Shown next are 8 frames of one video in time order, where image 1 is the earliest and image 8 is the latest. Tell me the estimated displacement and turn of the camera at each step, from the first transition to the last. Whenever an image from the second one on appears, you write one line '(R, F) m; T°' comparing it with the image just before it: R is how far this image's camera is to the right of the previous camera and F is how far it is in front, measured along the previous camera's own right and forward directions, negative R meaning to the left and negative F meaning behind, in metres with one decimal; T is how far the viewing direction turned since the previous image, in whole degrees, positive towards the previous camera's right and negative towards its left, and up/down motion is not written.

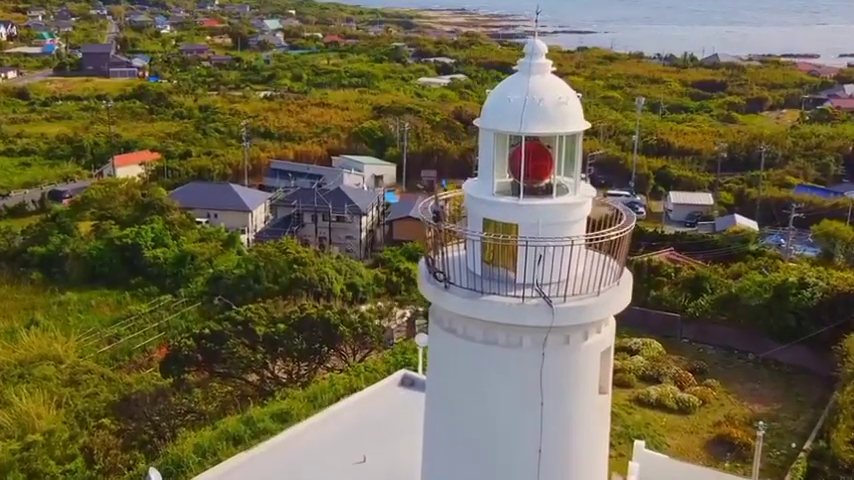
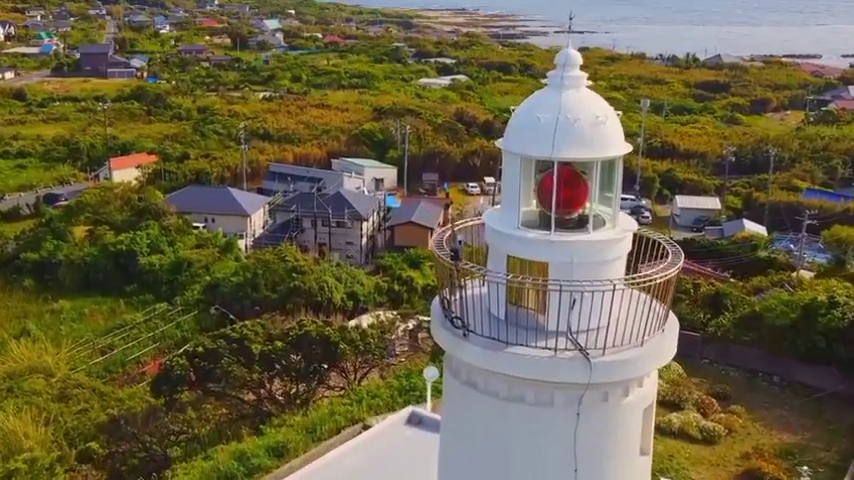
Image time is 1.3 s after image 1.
(-0.1, +0.5) m; 0°
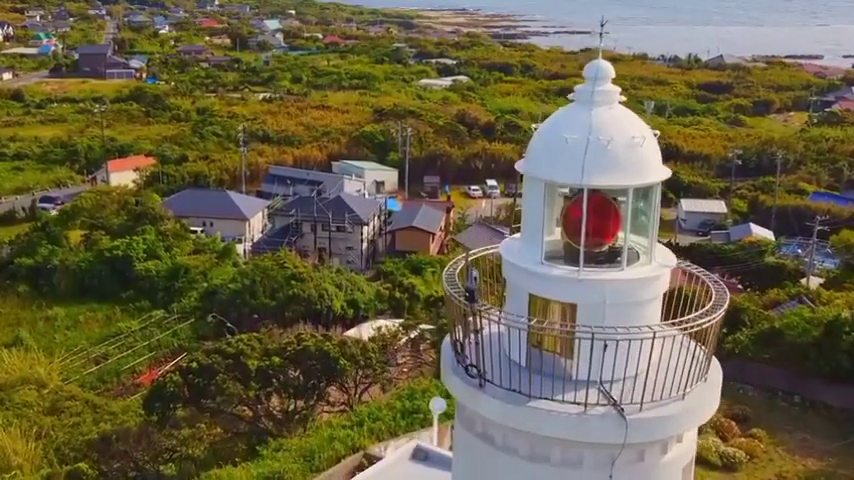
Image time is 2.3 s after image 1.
(0.0, +0.4) m; 0°
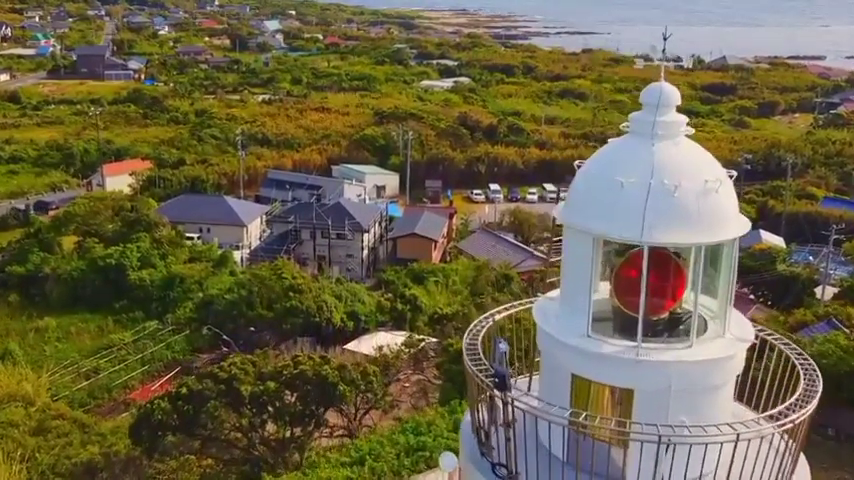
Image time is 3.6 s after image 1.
(0.0, +0.6) m; 0°
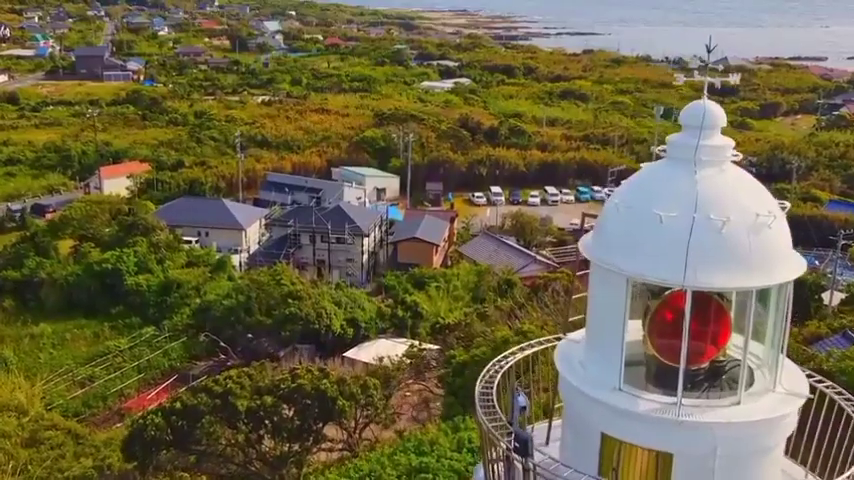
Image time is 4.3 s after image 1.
(0.0, +0.3) m; 0°
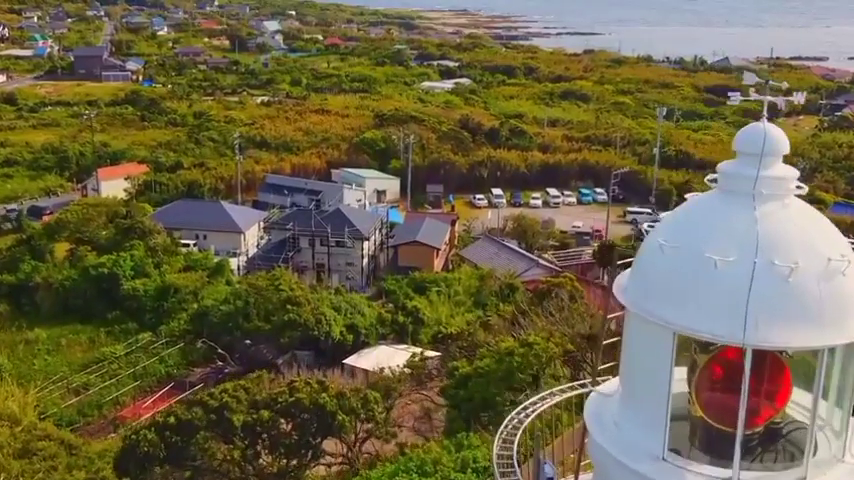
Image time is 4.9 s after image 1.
(0.0, +0.3) m; 0°
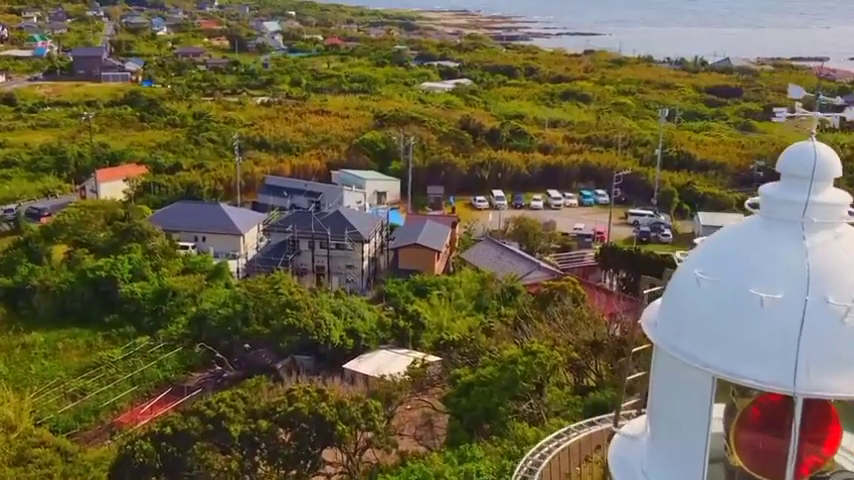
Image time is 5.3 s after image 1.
(0.0, +0.2) m; 0°
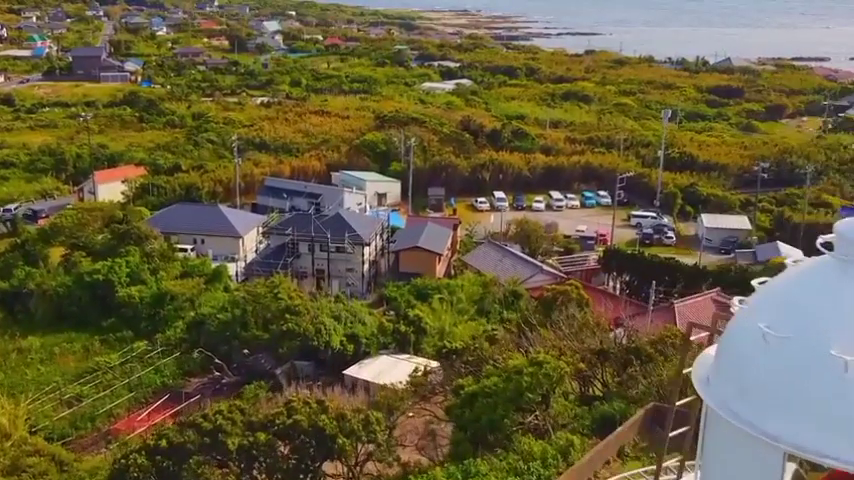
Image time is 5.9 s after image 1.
(0.0, +0.2) m; 0°
